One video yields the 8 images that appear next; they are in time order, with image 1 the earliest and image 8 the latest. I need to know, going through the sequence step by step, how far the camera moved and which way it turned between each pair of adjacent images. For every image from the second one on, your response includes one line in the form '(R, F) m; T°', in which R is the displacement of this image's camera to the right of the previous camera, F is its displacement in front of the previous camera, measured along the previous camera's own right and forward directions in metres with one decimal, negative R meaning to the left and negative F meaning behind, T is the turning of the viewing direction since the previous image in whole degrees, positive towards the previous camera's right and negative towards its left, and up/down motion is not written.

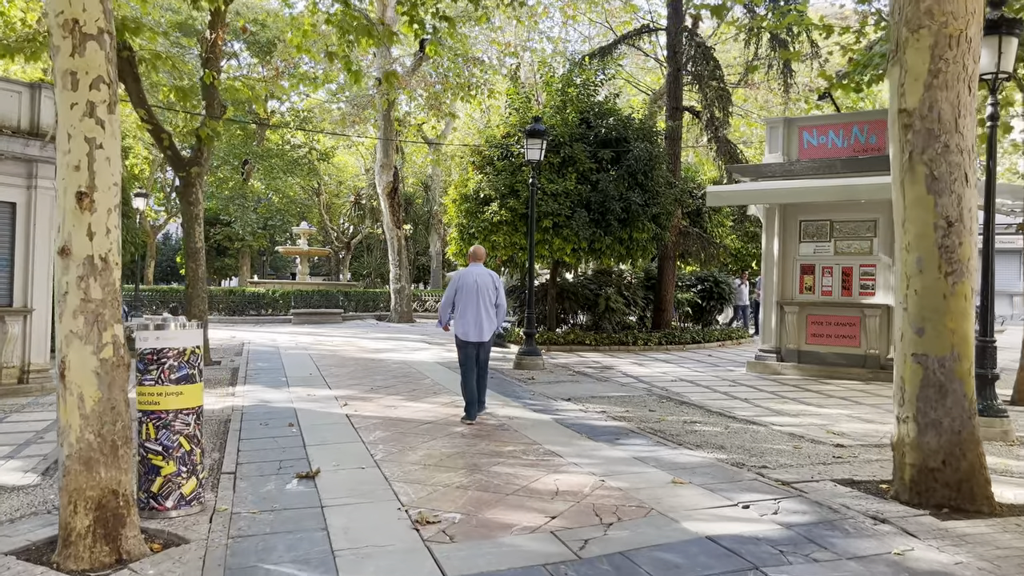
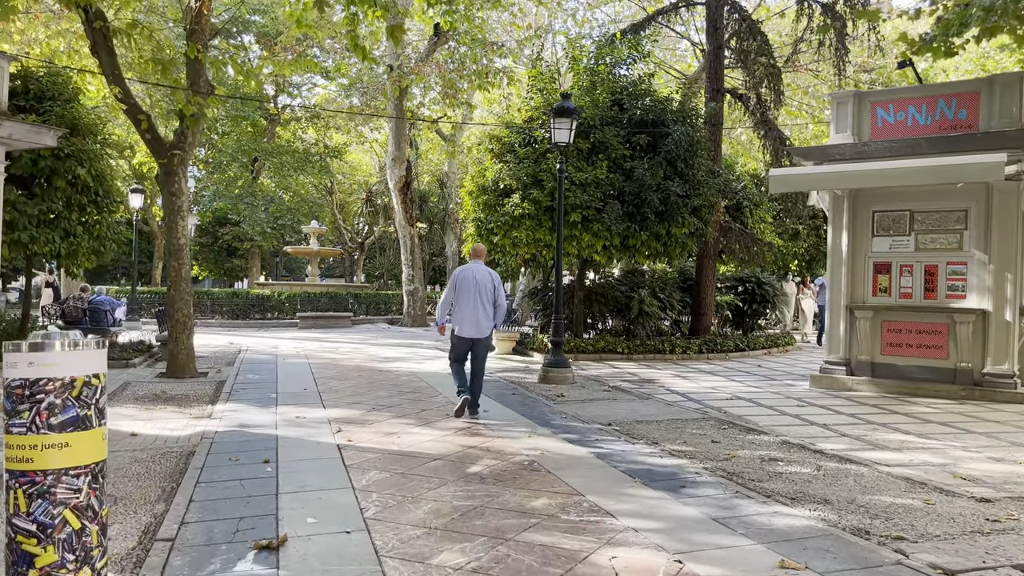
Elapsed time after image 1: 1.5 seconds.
(-0.1, +1.5) m; -1°
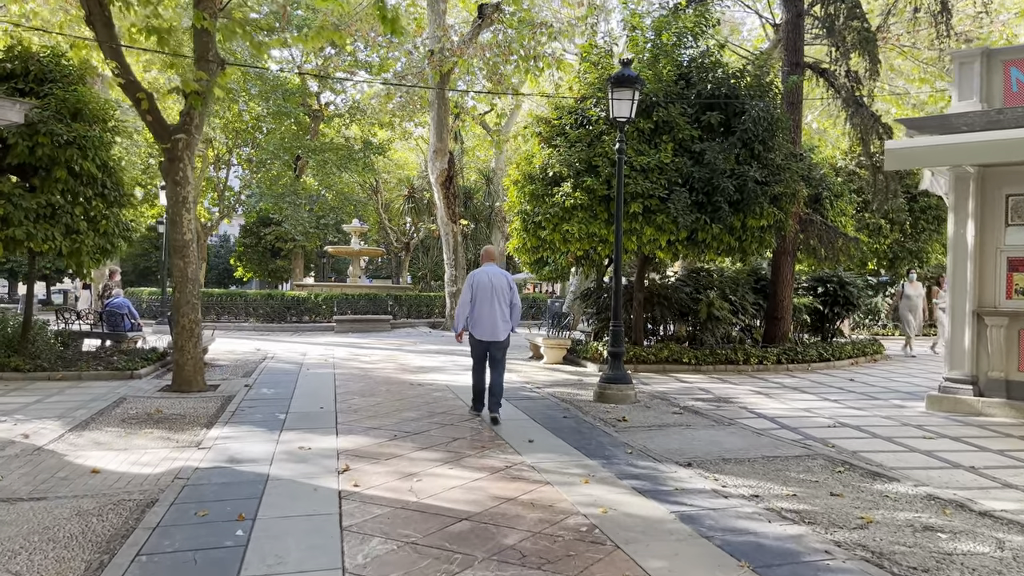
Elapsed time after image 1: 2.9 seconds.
(0.0, +1.5) m; -3°
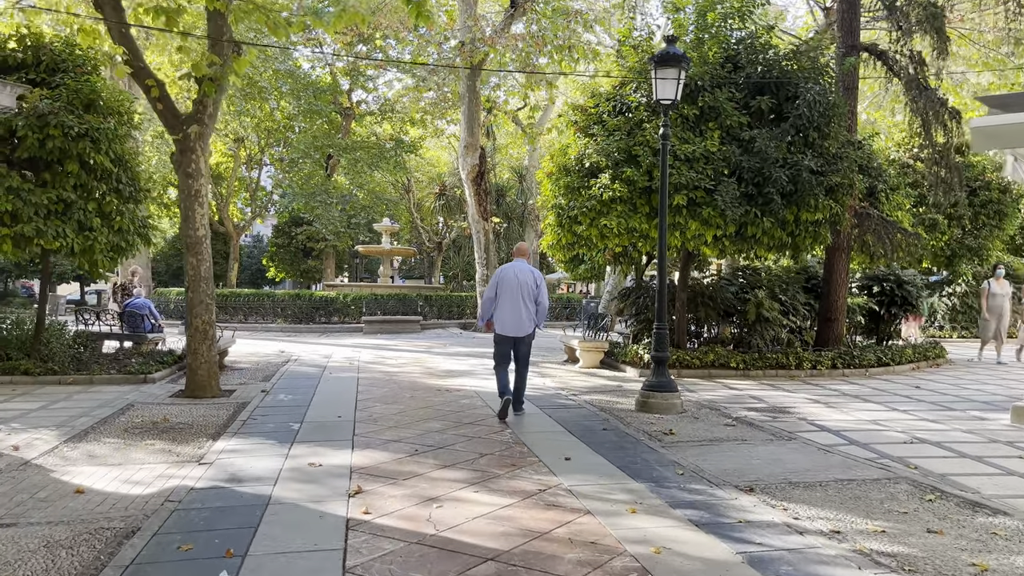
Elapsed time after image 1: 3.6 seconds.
(0.0, +0.7) m; -2°
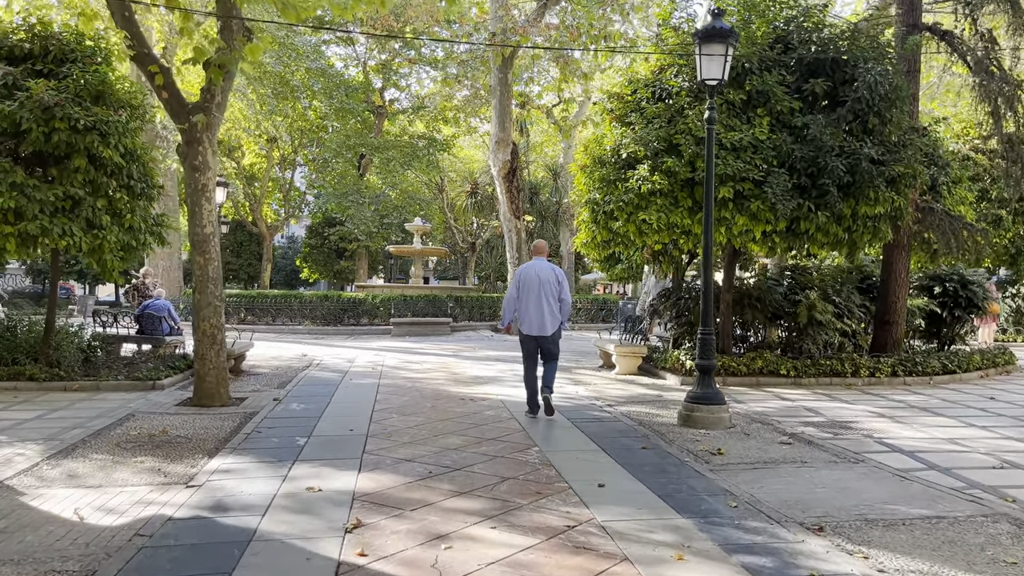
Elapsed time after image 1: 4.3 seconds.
(+0.1, +0.7) m; -3°
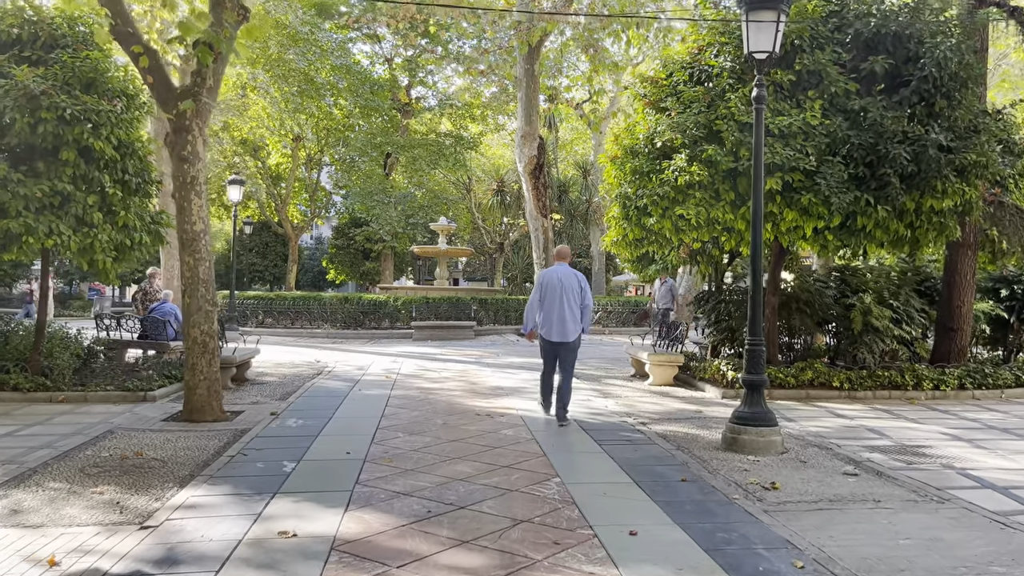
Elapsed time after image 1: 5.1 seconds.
(+0.1, +0.9) m; -2°
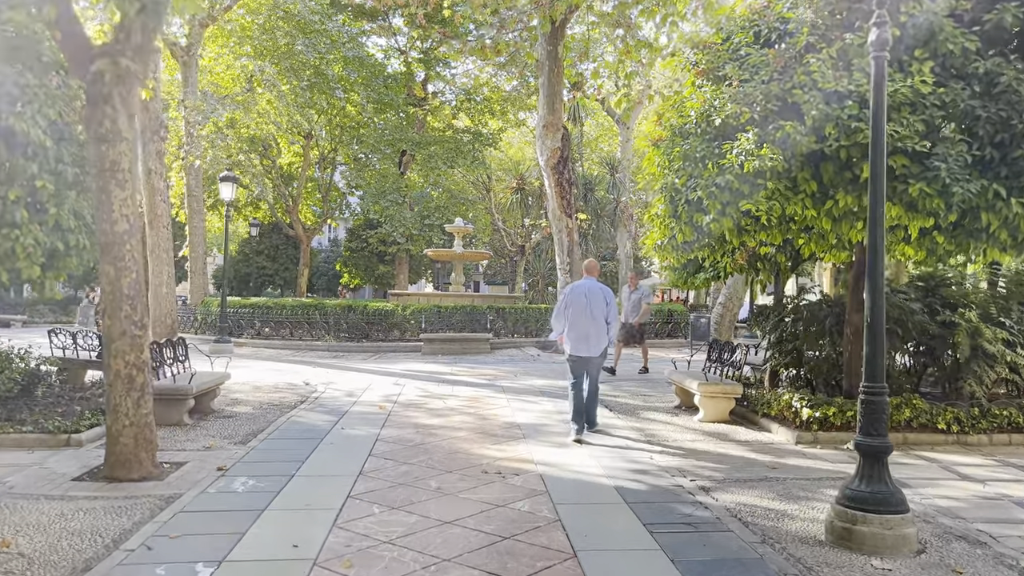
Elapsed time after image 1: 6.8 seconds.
(0.0, +1.8) m; -2°
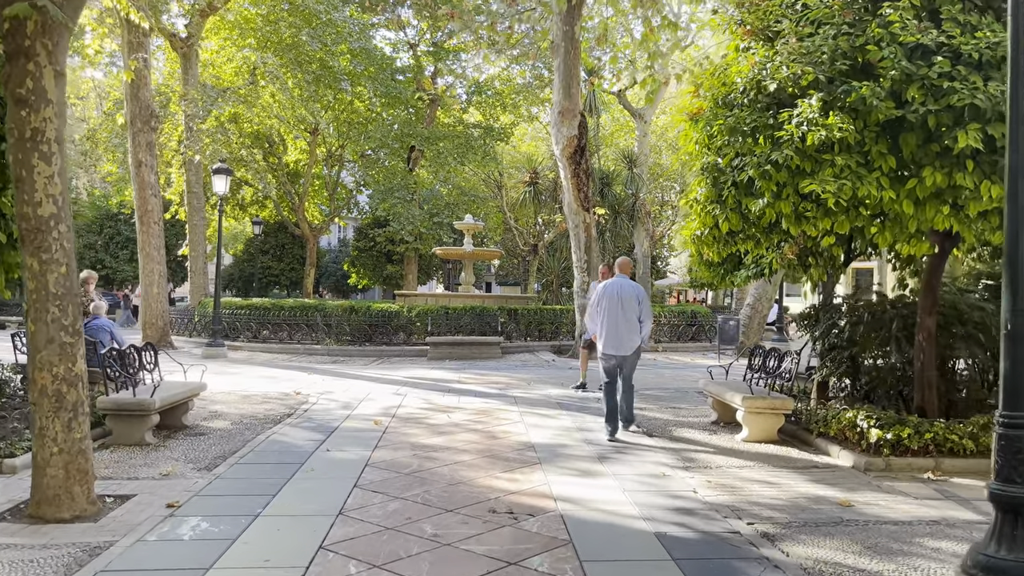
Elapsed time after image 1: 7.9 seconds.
(0.0, +1.1) m; -1°
